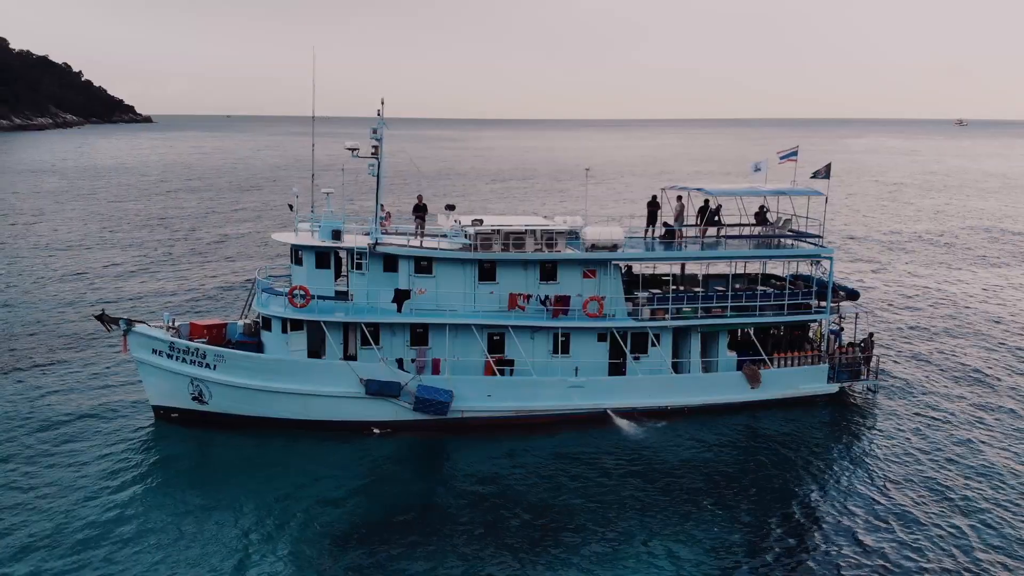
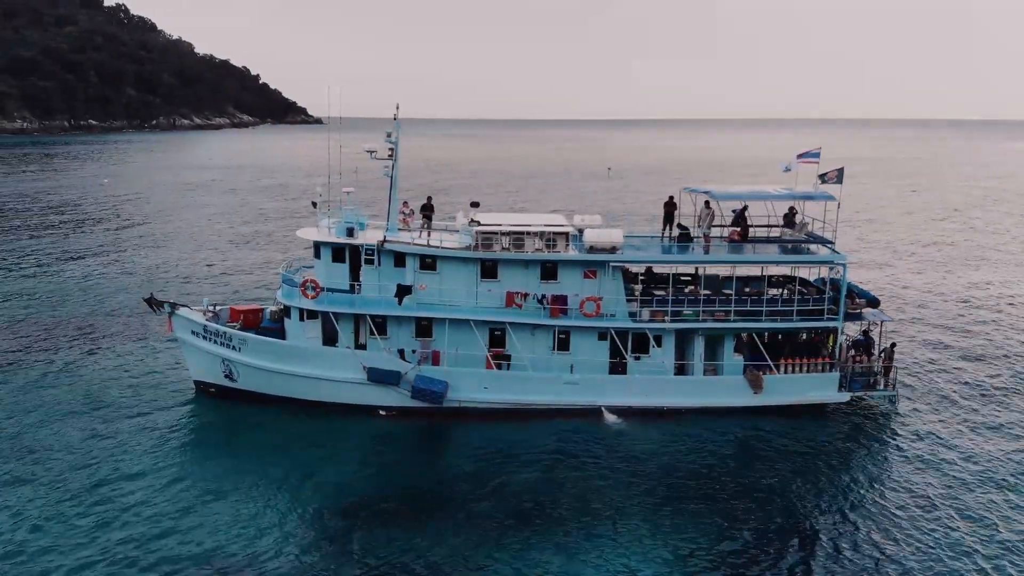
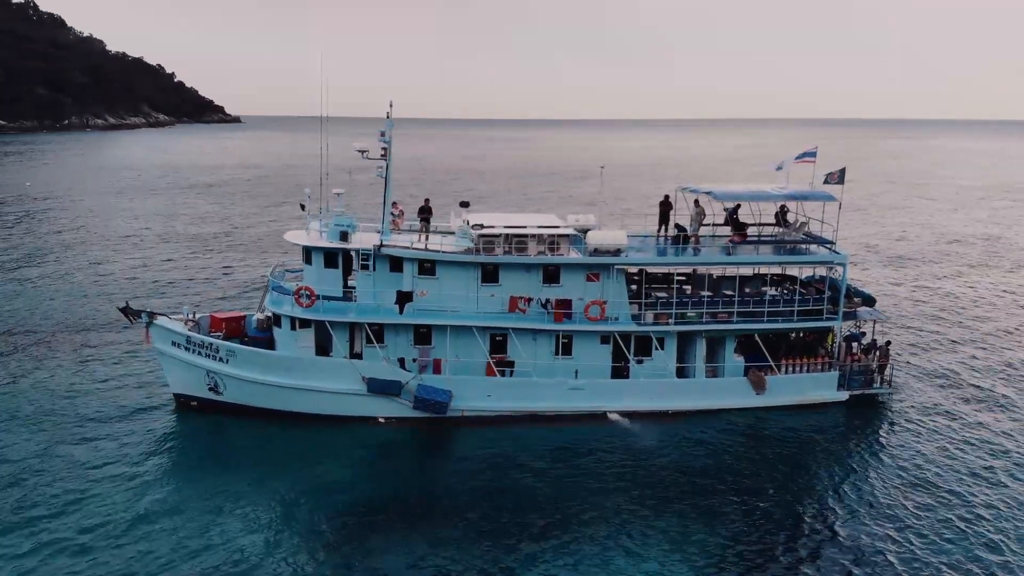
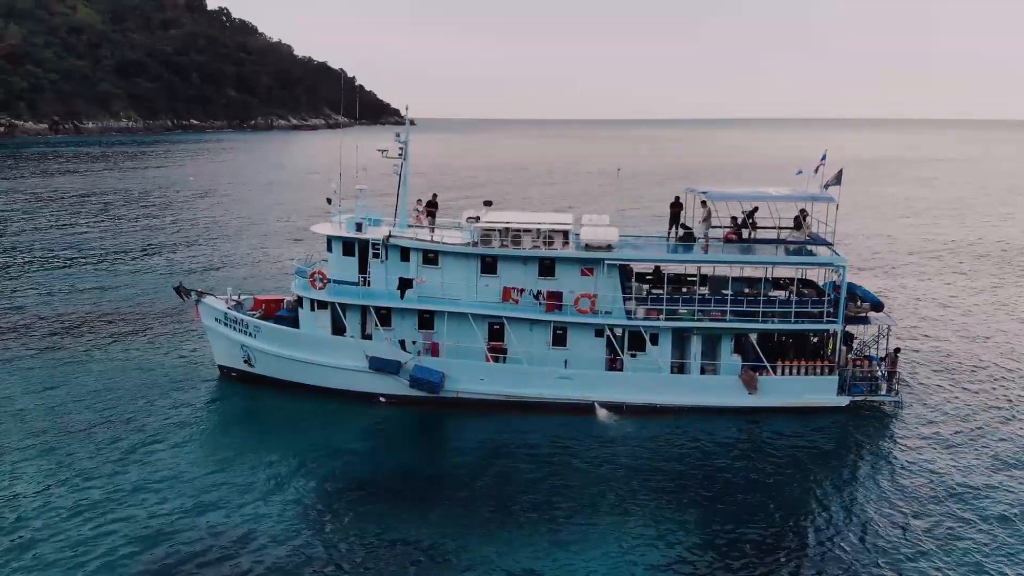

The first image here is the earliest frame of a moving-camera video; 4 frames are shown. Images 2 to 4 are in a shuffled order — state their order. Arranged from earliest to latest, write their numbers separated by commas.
3, 2, 4
